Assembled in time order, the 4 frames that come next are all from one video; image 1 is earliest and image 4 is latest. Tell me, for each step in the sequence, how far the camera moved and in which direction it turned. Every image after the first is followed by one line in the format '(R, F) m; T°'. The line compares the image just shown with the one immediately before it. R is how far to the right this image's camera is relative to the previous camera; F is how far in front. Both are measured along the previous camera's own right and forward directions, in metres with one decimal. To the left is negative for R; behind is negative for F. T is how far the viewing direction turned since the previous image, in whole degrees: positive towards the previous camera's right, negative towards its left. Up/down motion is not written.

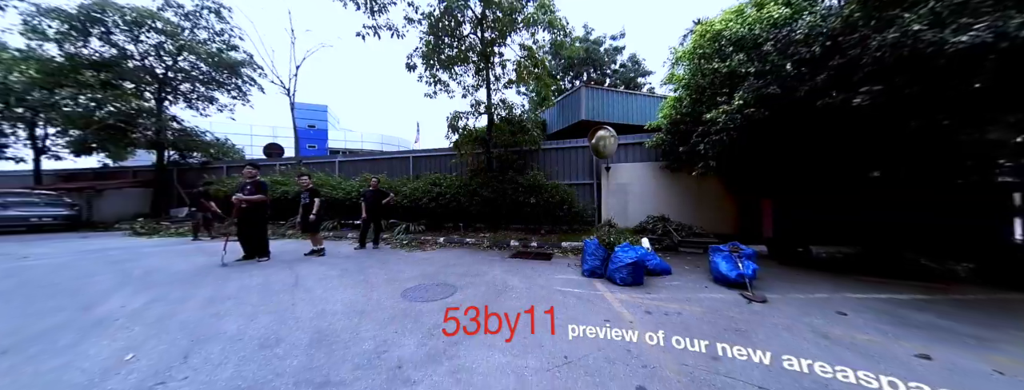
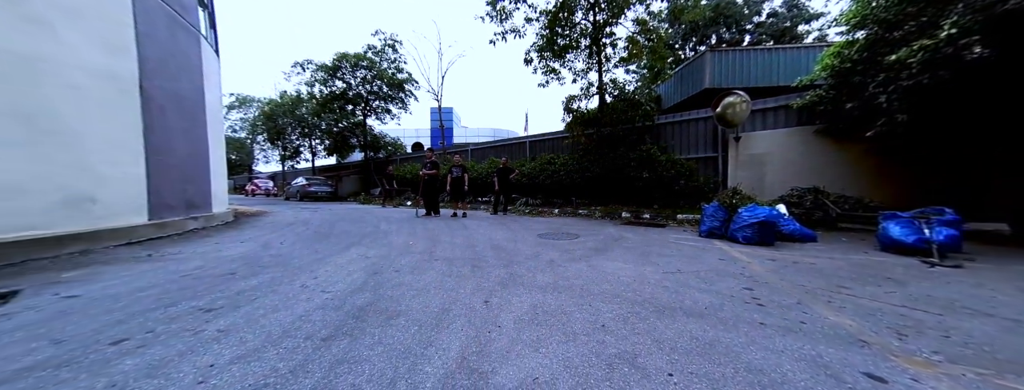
(-0.2, -1.1) m; -21°
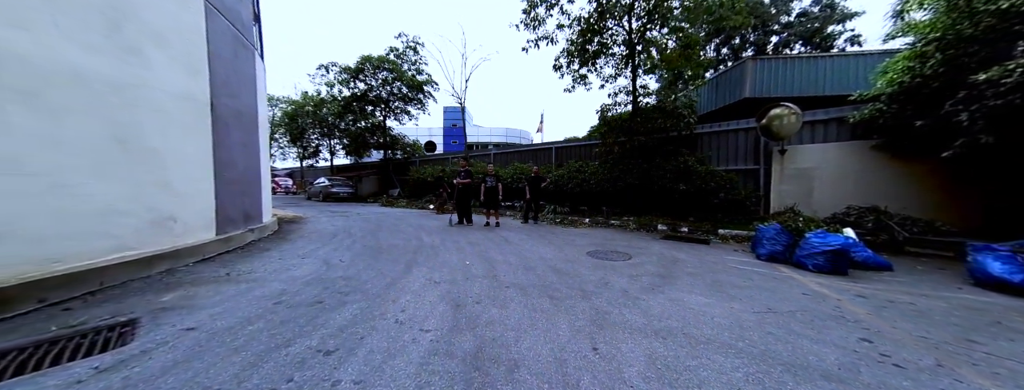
(-0.8, +0.1) m; -2°
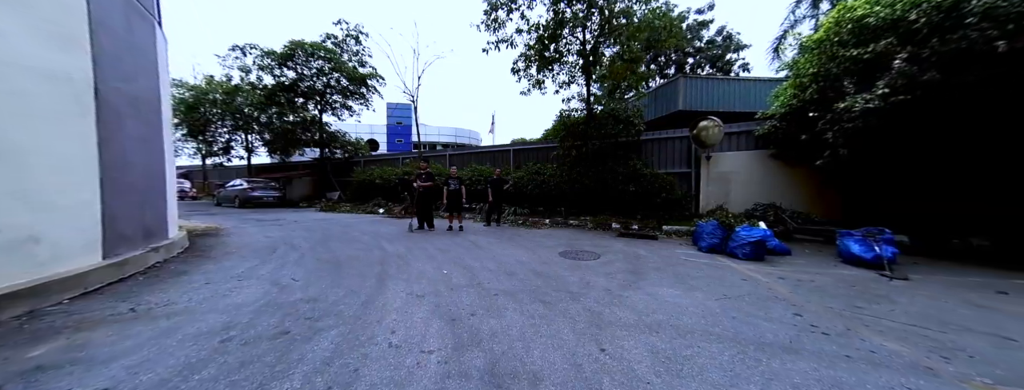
(-0.5, +0.1) m; +11°
